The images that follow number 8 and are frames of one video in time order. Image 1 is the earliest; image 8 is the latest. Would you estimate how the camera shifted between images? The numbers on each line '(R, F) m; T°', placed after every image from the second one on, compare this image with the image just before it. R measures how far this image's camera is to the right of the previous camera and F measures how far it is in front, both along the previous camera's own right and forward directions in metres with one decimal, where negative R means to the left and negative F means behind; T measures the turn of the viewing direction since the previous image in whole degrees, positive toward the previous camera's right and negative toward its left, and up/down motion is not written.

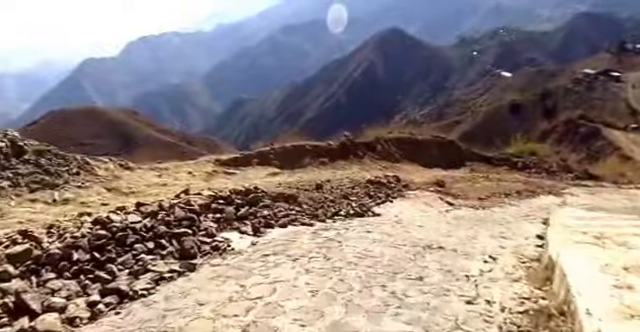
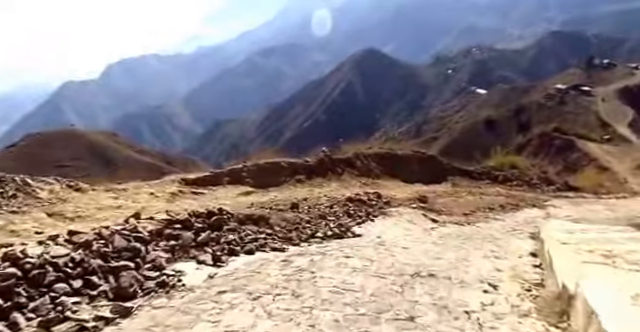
(+0.1, +1.1) m; +2°
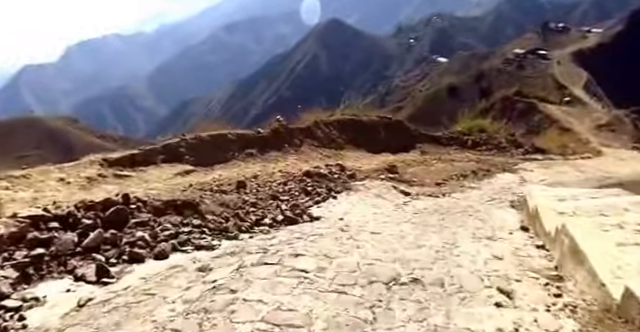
(+0.3, +2.1) m; +4°
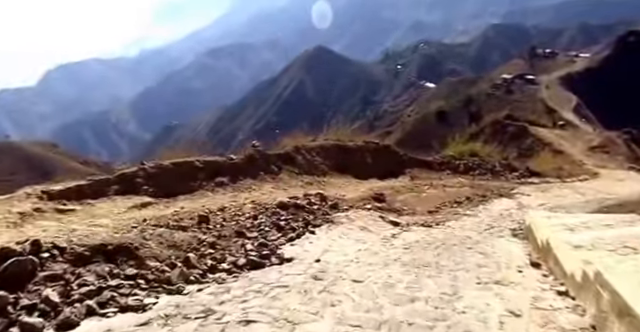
(+0.3, +1.4) m; +1°
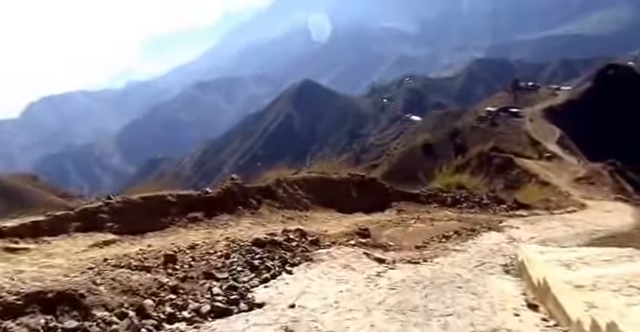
(+0.2, +0.7) m; +1°
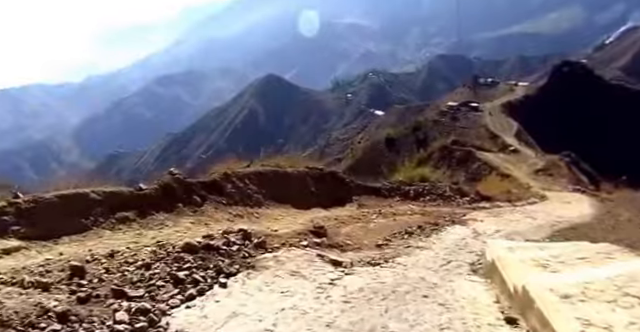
(+0.3, +1.4) m; +4°
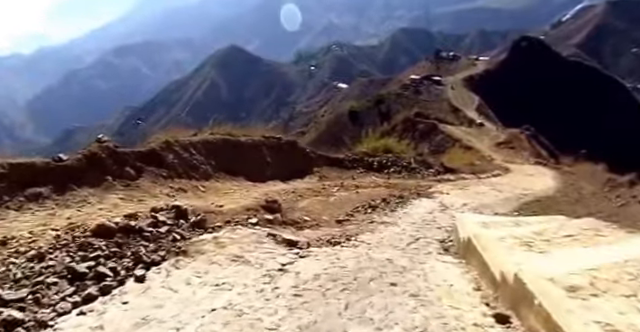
(+0.2, +1.5) m; +4°
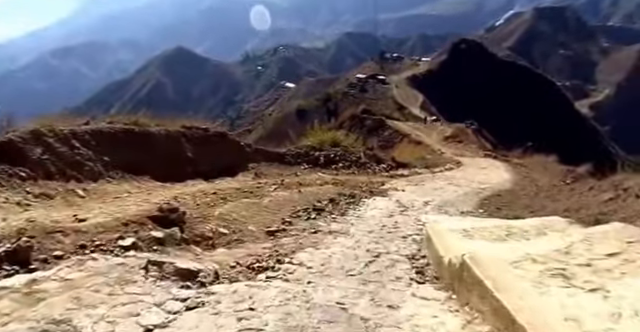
(+0.4, +3.2) m; +6°
